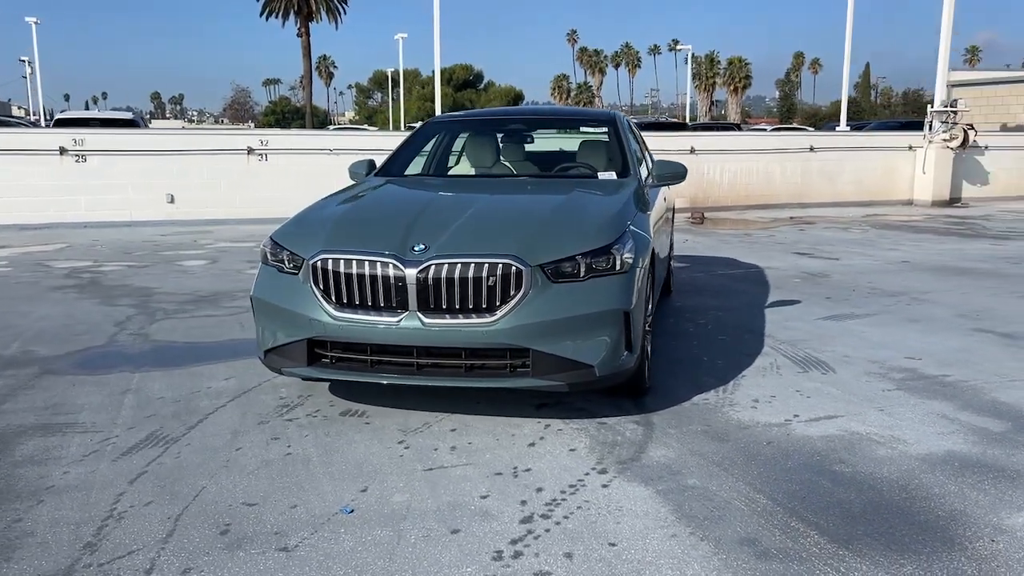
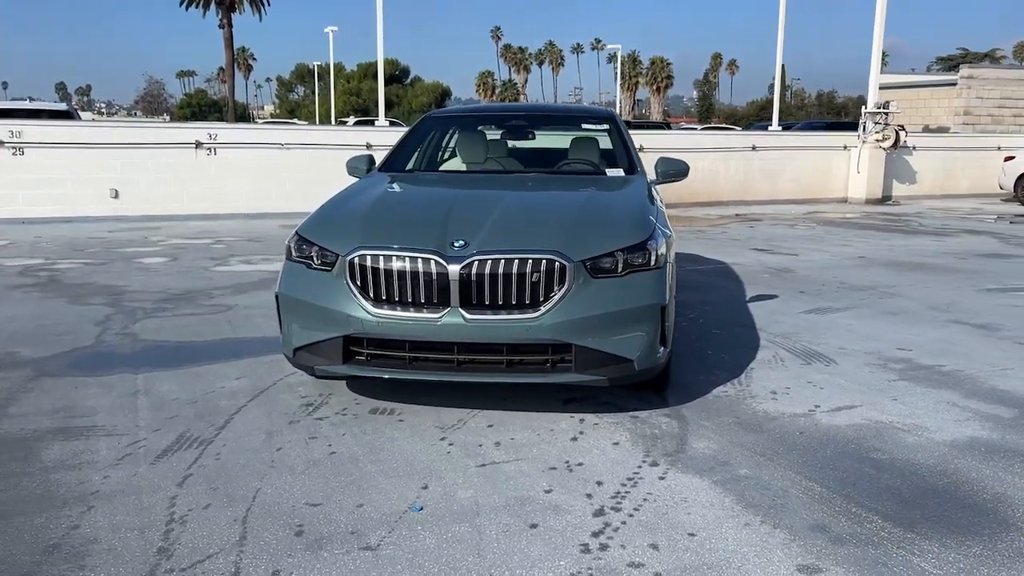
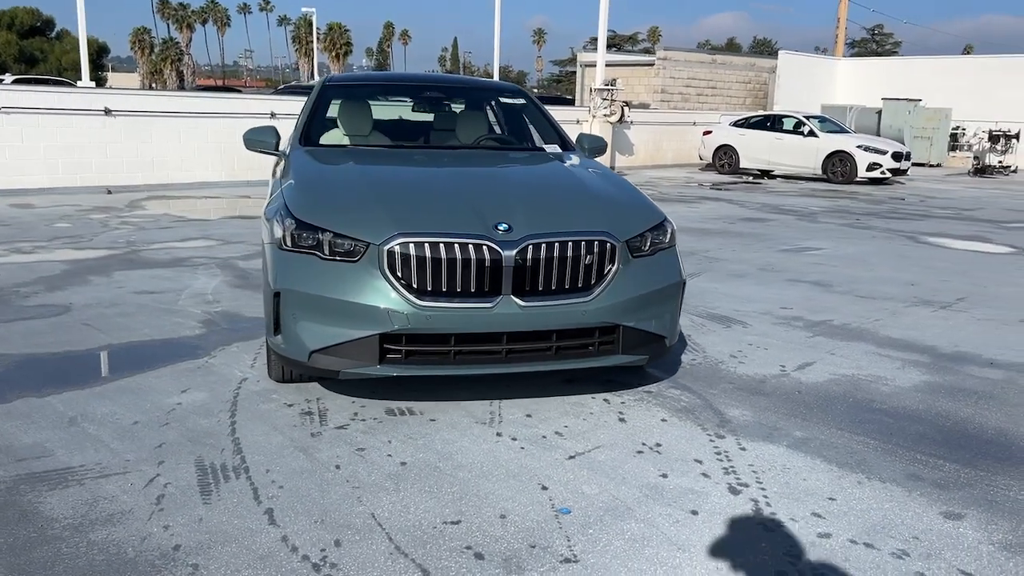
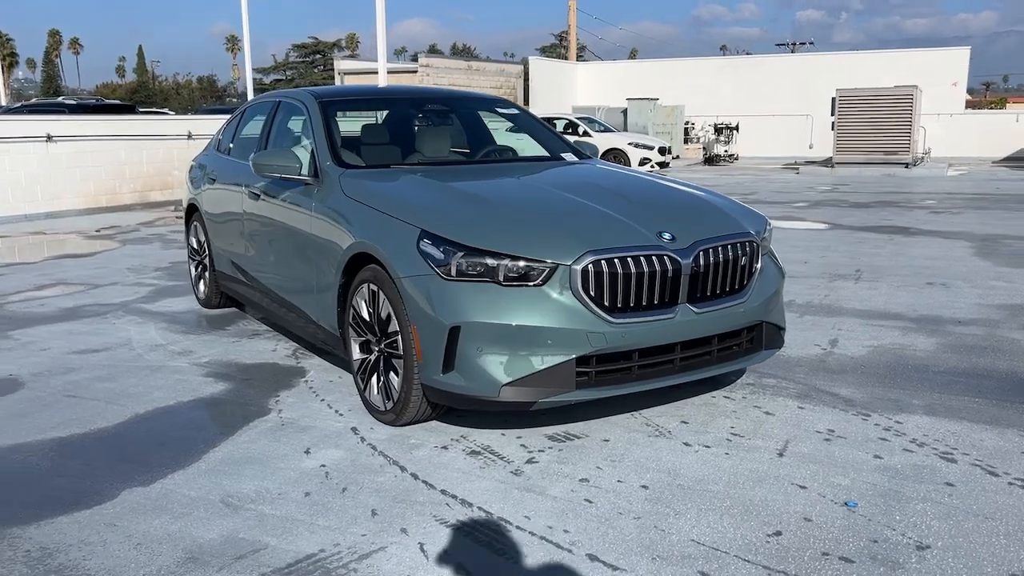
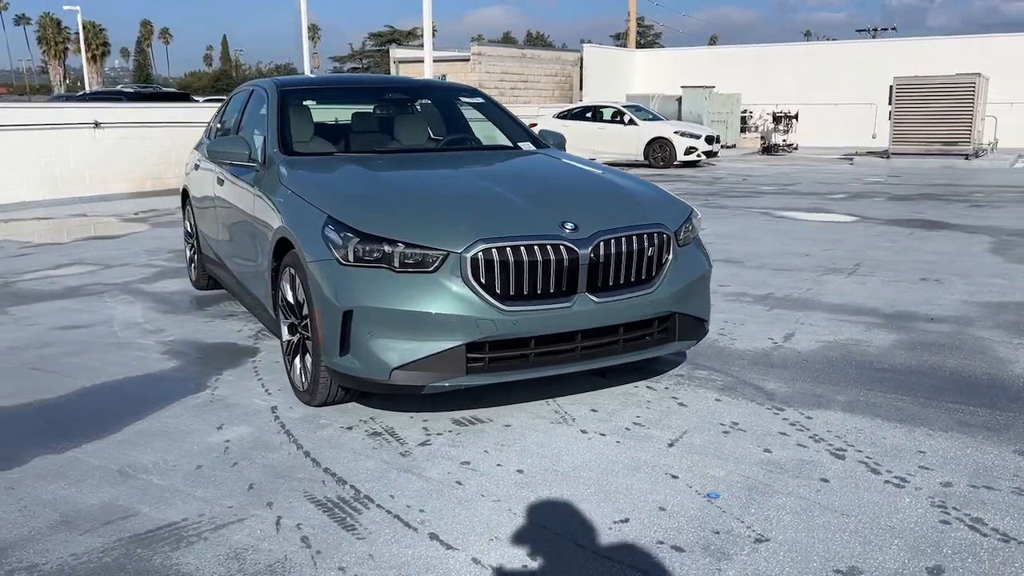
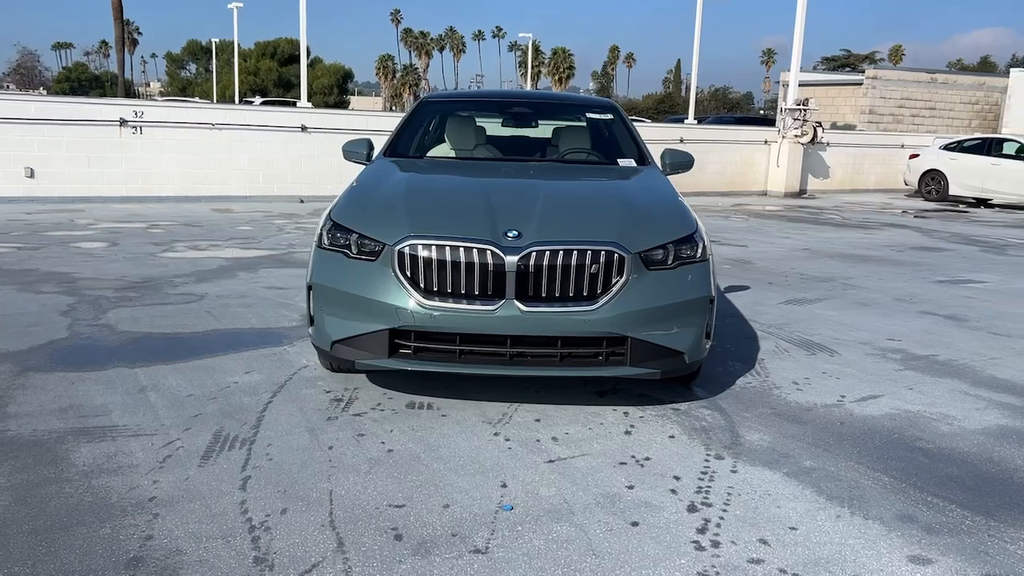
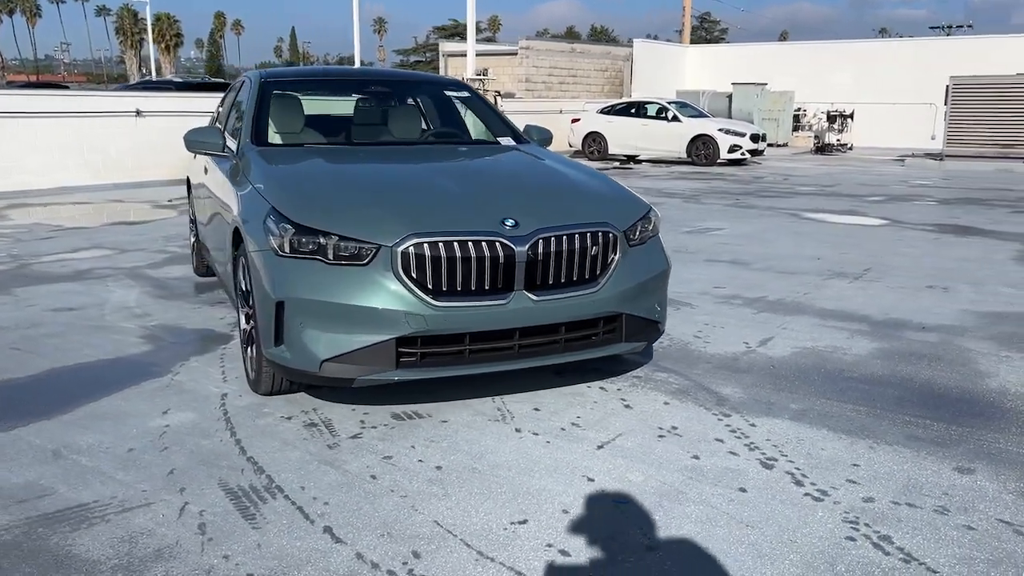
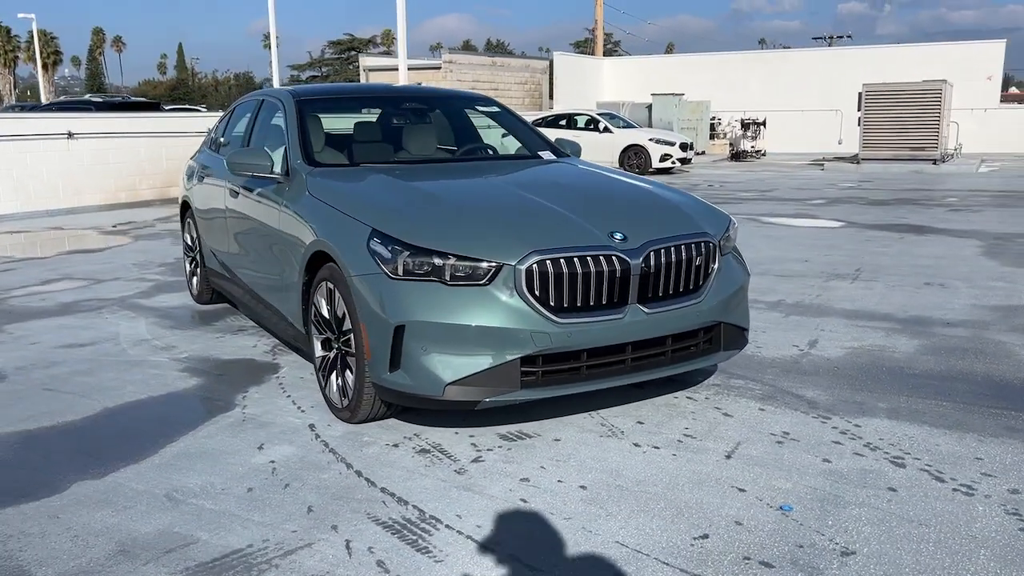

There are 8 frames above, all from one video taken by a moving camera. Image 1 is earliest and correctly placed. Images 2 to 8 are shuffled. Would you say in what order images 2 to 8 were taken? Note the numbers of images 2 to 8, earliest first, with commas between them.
2, 6, 3, 7, 5, 8, 4
